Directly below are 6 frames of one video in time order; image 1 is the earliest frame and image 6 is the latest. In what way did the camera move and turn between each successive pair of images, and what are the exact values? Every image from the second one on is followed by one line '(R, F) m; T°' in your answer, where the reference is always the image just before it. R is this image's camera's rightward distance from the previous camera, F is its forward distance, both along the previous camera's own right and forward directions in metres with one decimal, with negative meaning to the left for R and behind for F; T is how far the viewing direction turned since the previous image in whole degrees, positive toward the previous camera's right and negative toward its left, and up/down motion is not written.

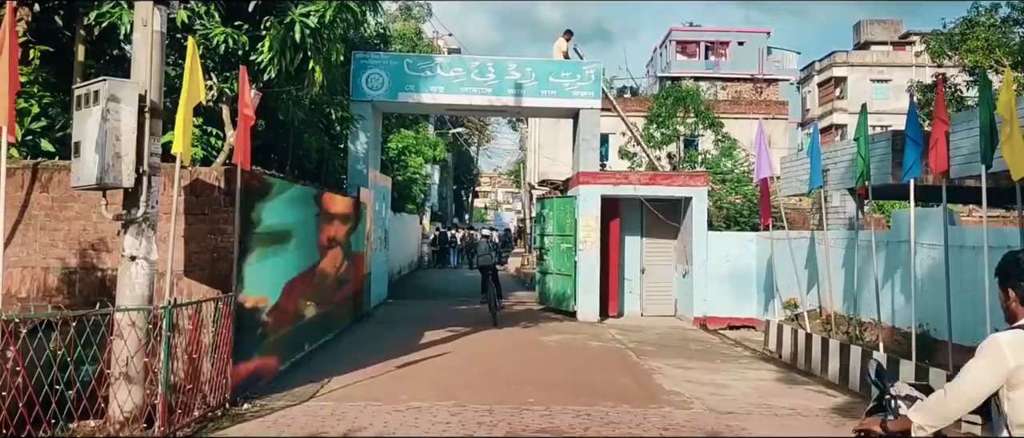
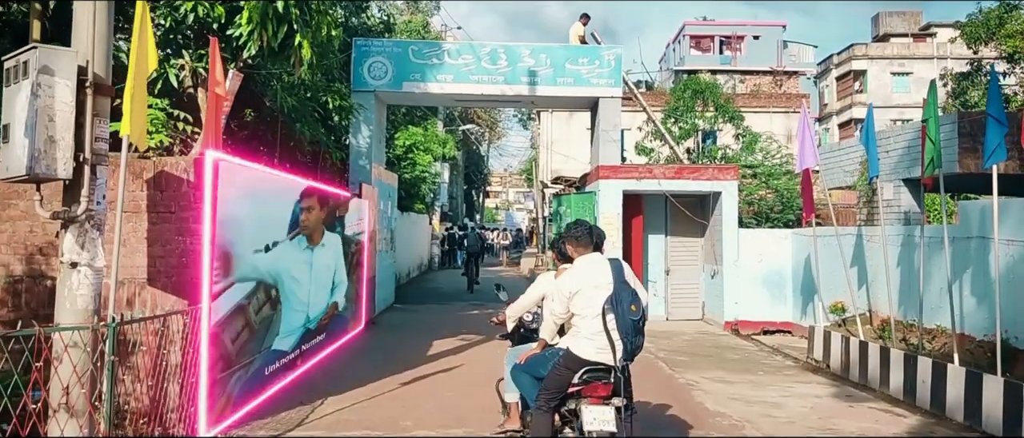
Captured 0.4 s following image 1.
(-0.1, +1.1) m; -1°
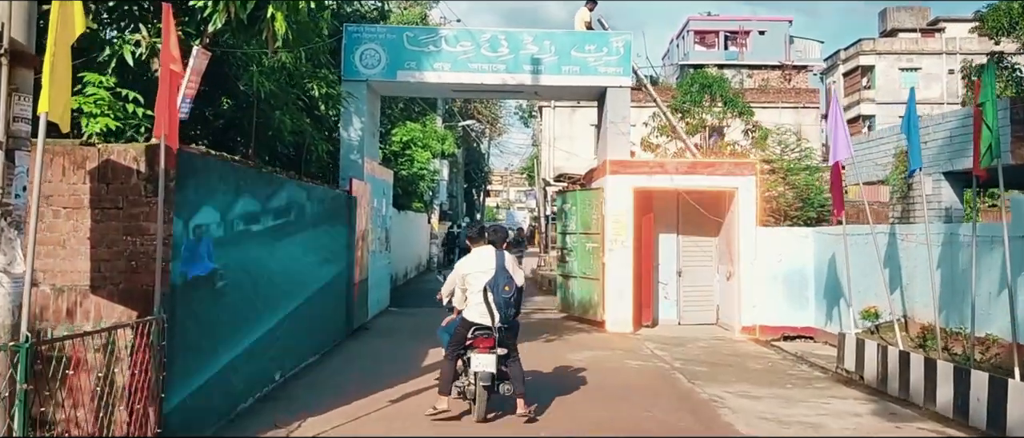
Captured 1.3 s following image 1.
(0.0, +0.9) m; 0°
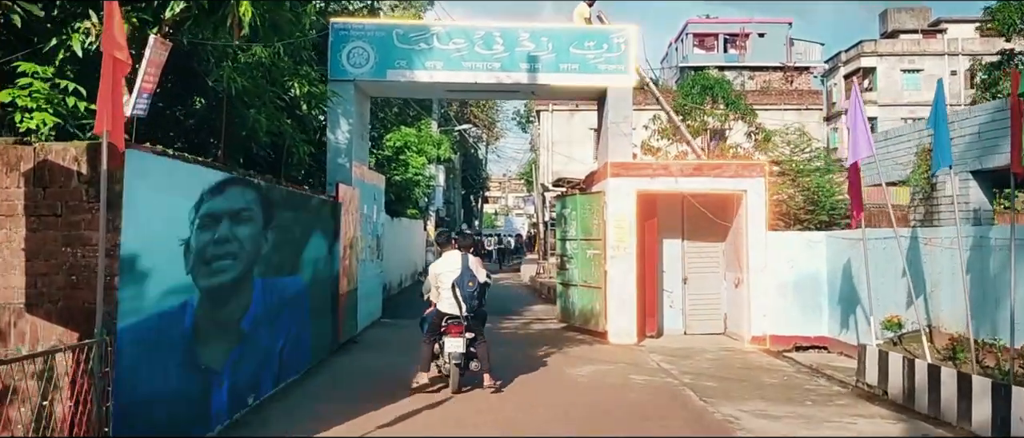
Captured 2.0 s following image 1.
(0.0, +0.6) m; 0°
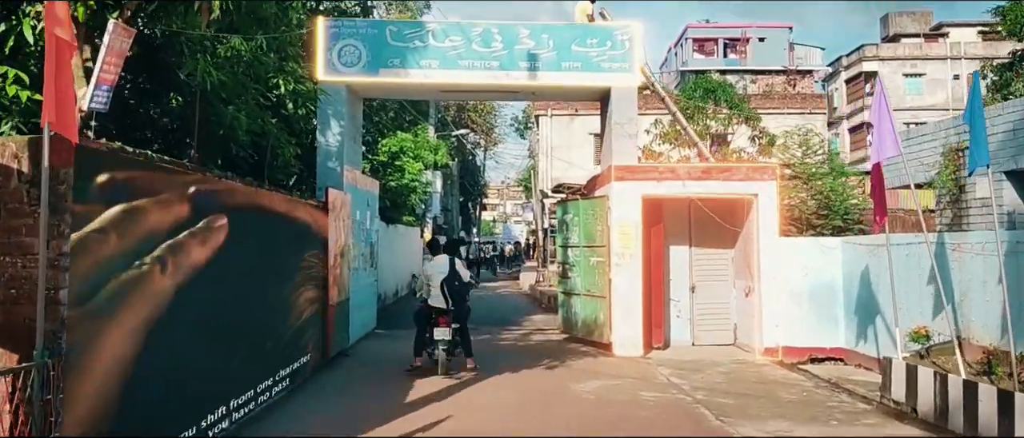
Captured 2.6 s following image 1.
(0.0, +0.6) m; 0°
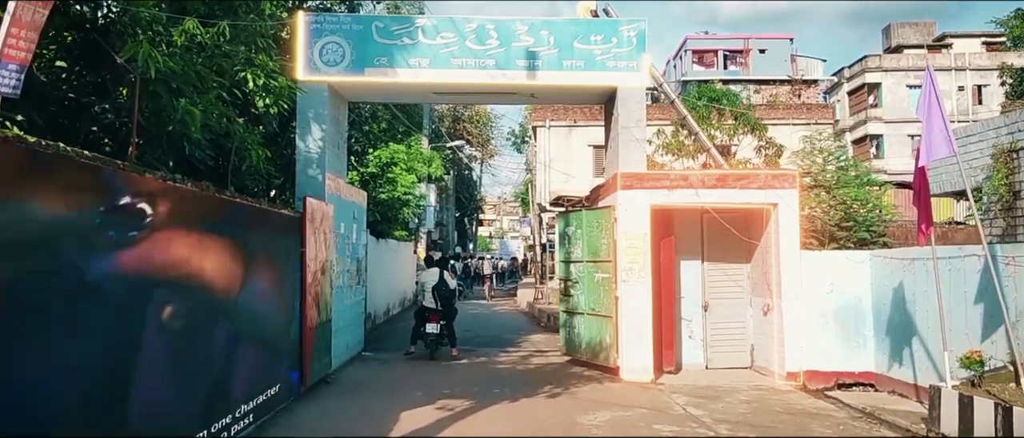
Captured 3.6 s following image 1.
(0.0, +1.0) m; 0°
